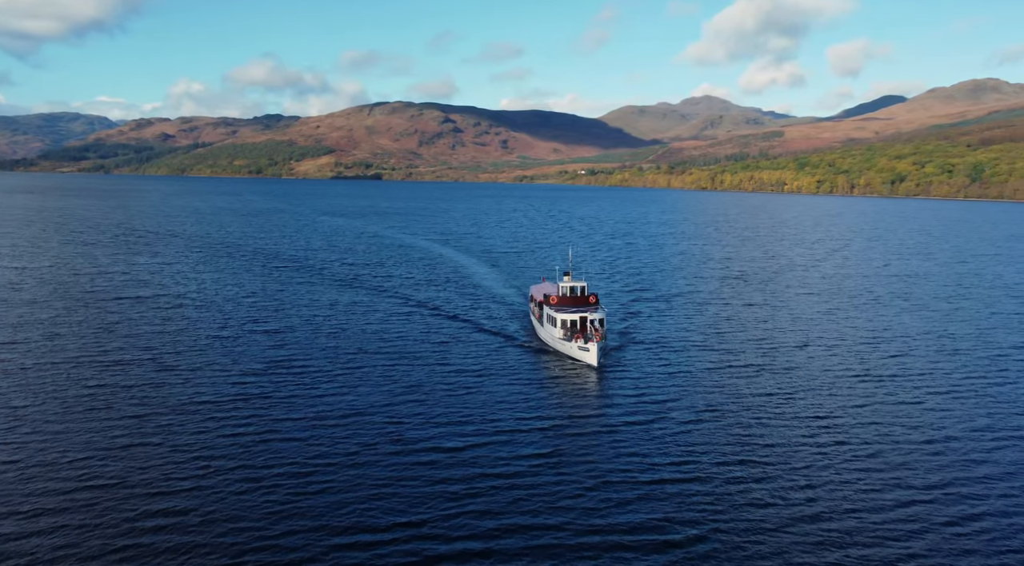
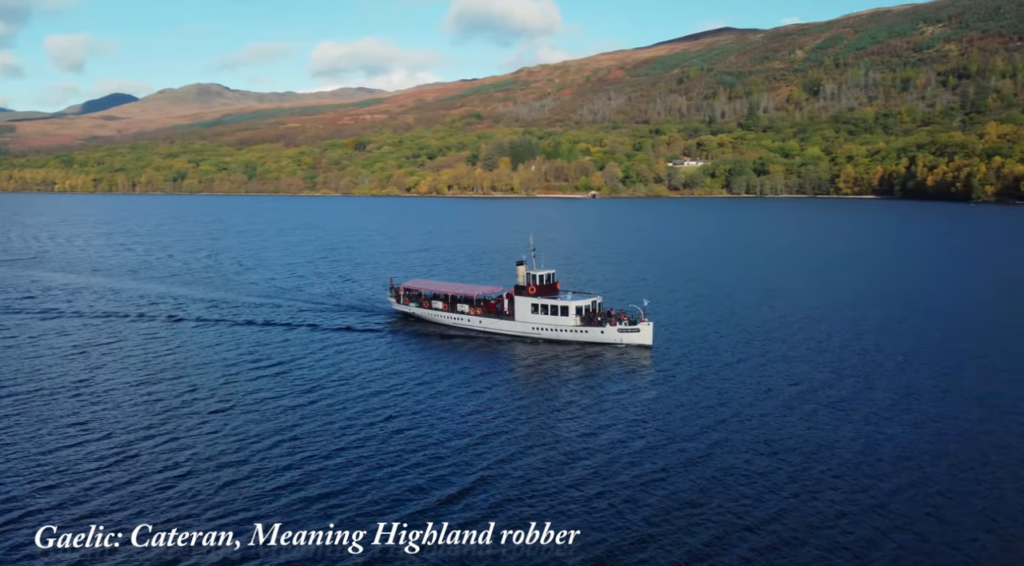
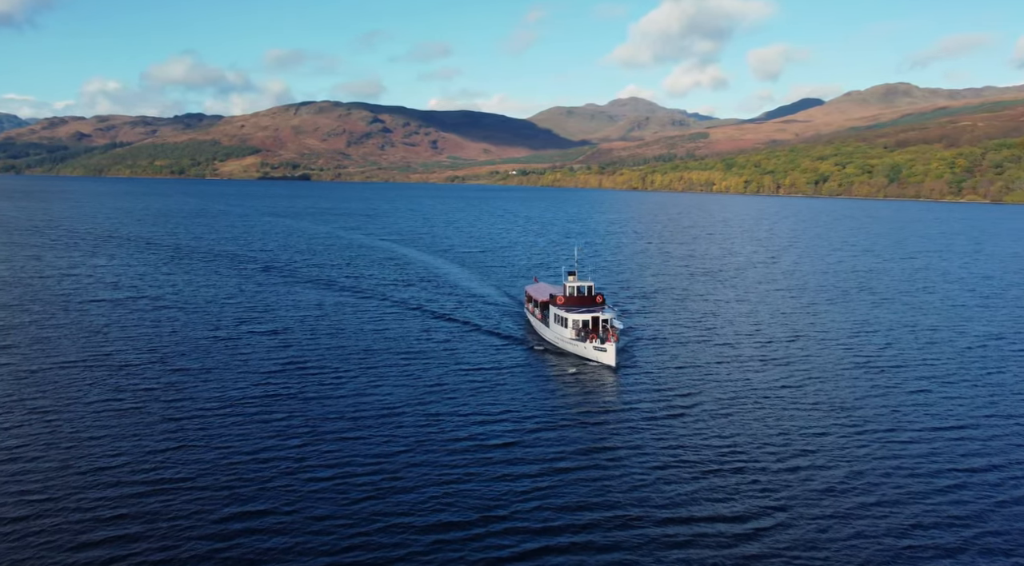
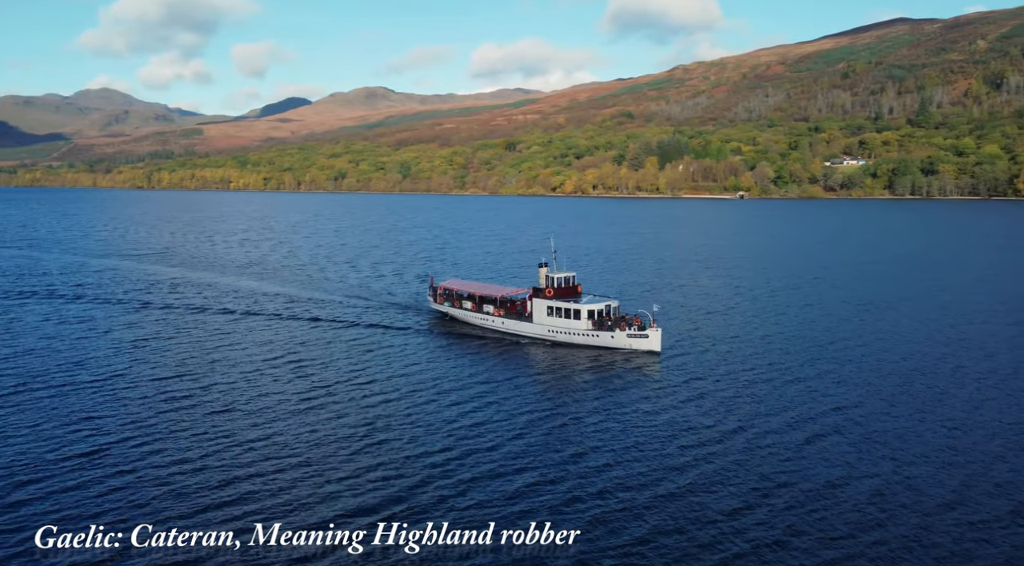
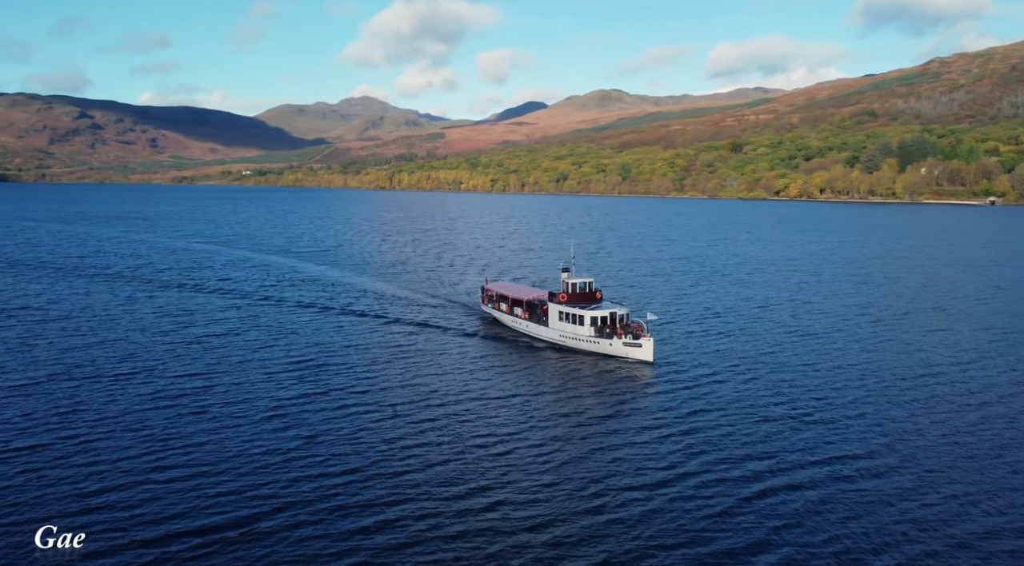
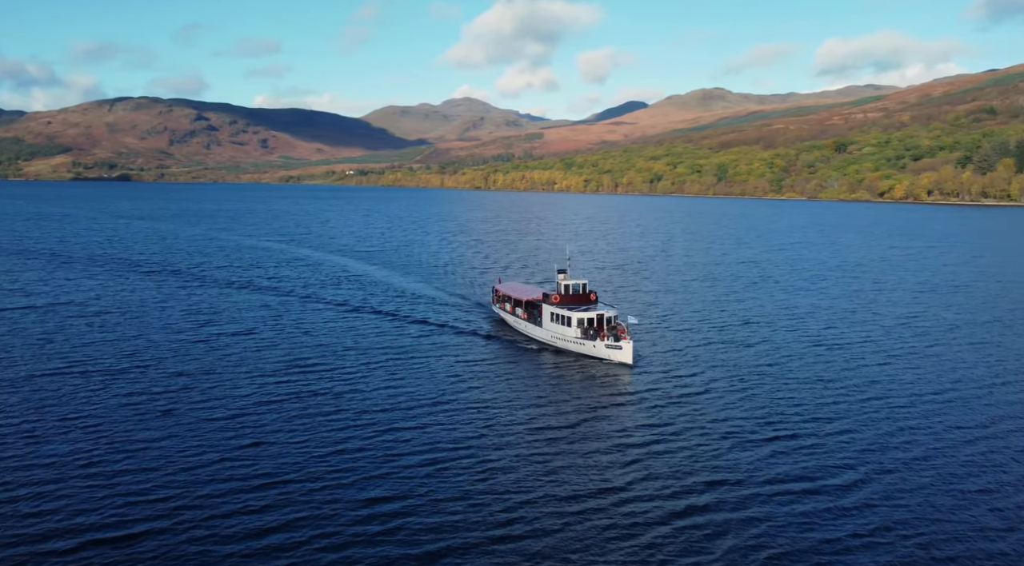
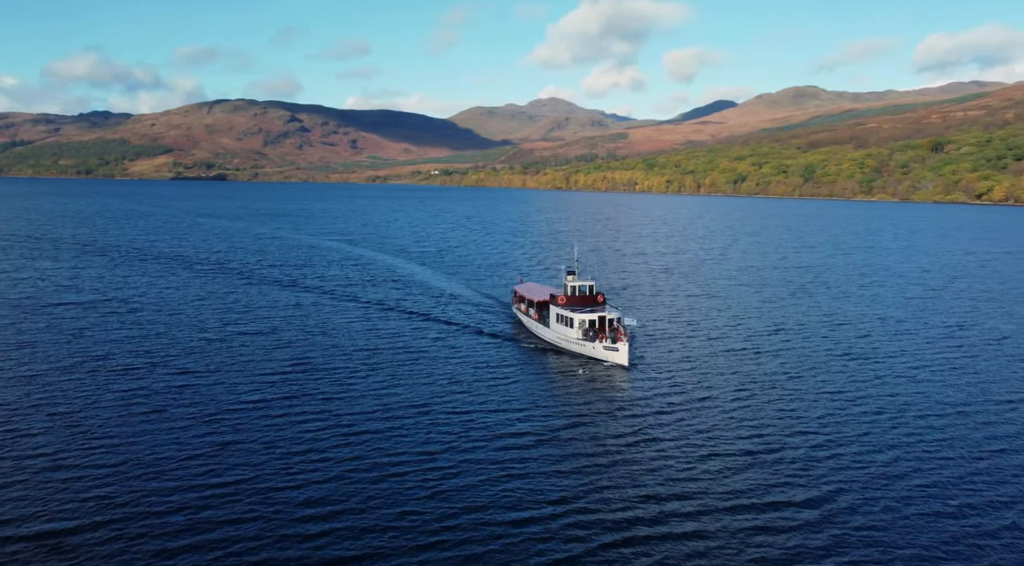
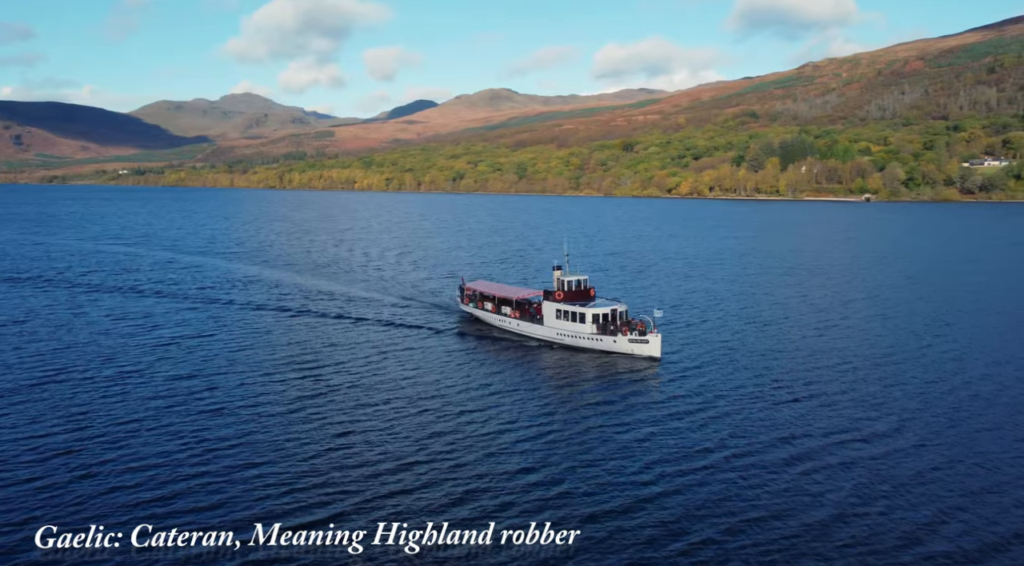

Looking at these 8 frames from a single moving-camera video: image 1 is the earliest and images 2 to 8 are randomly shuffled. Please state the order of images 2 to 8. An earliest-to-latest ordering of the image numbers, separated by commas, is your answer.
3, 7, 6, 5, 8, 4, 2
